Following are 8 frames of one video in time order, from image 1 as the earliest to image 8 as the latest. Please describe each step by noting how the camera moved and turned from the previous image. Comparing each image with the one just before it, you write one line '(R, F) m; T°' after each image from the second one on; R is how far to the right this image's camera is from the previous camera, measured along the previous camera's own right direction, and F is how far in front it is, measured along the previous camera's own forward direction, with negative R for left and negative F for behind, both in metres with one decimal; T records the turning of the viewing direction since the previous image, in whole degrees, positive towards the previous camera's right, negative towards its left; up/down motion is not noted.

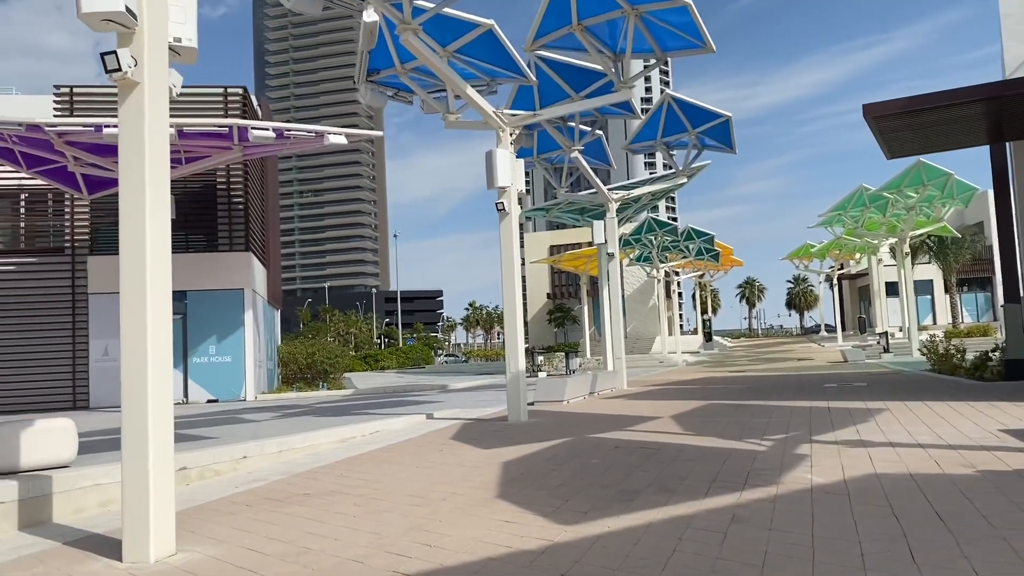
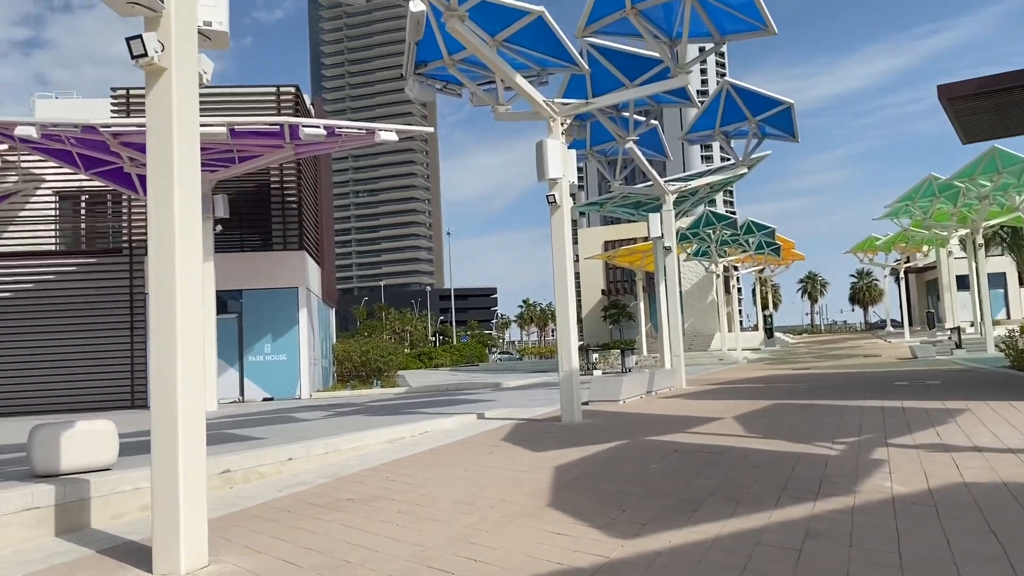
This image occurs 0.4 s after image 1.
(0.0, +0.4) m; -4°
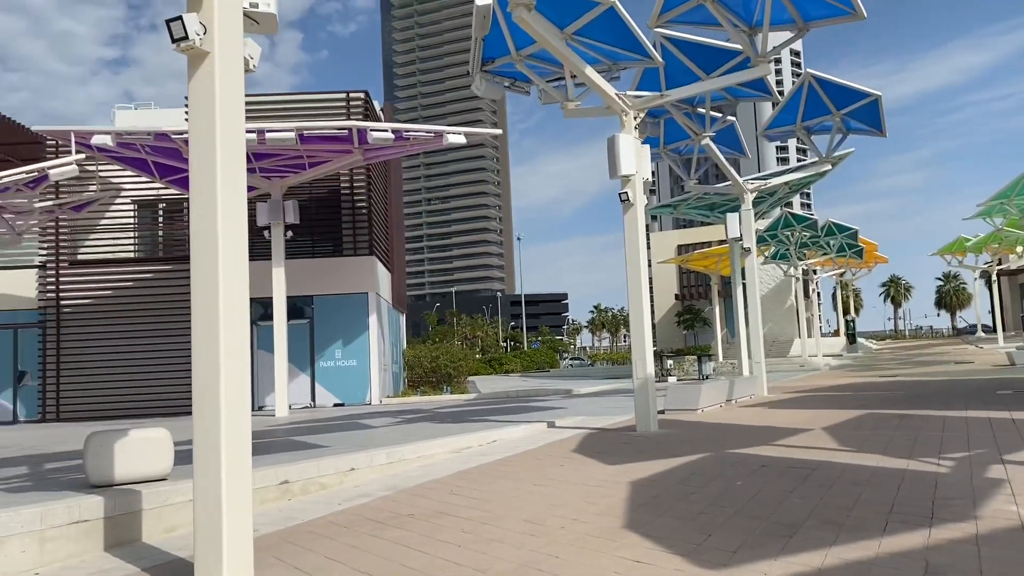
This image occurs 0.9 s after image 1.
(0.0, +0.5) m; -5°
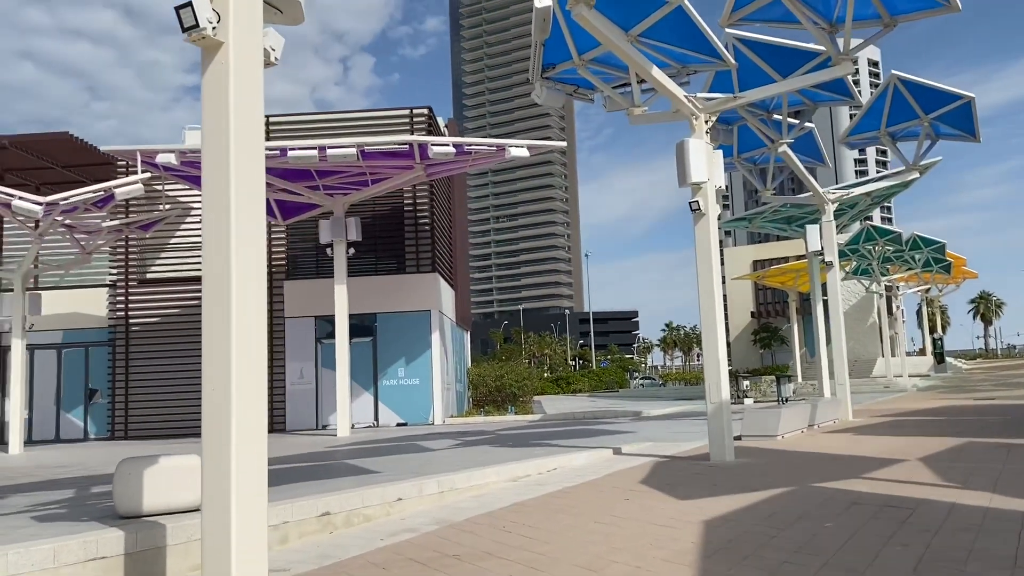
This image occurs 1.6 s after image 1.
(+0.1, +0.6) m; -5°
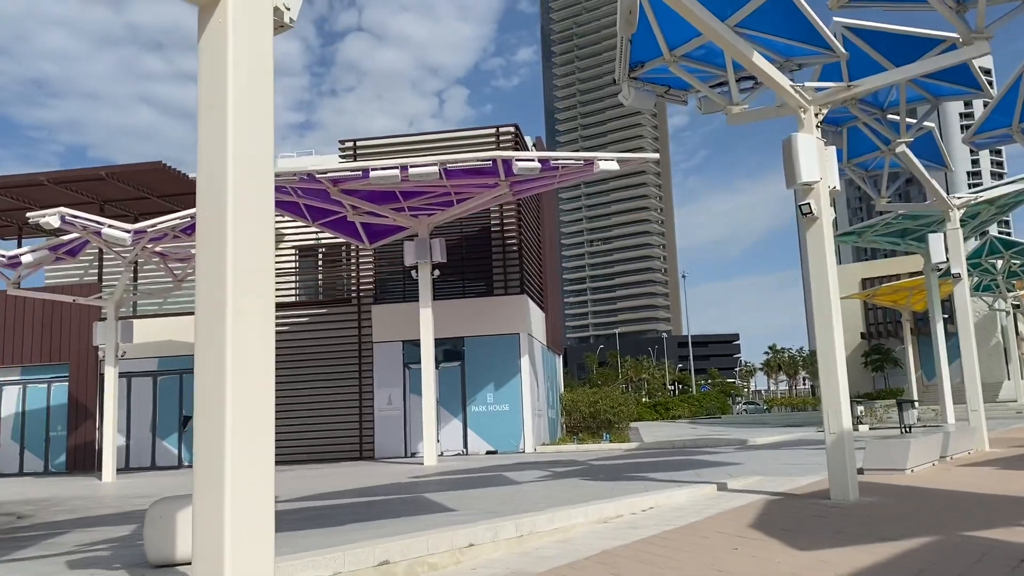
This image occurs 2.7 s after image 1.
(+0.1, +0.9) m; -6°
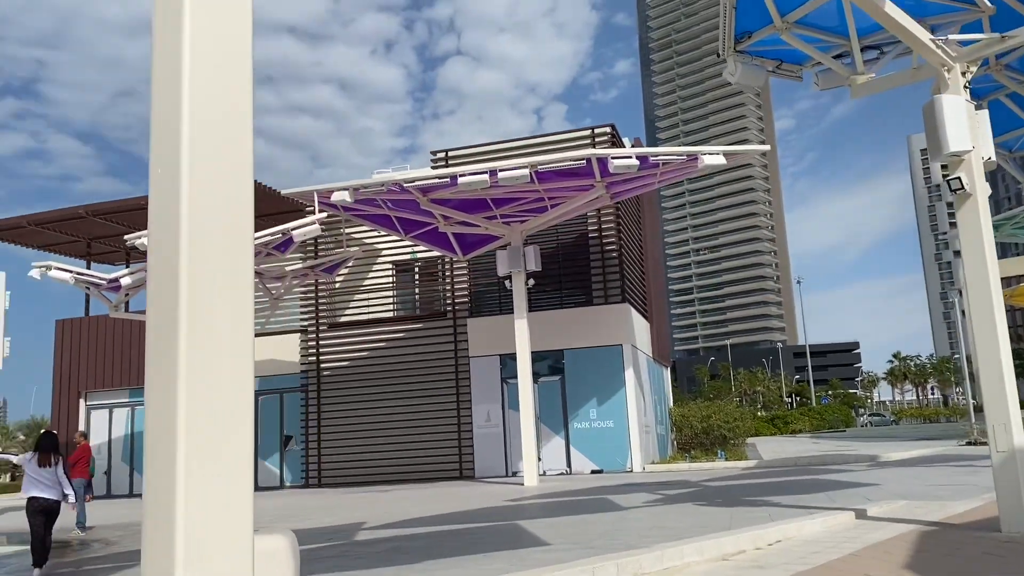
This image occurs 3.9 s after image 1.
(+0.1, +1.0) m; -7°
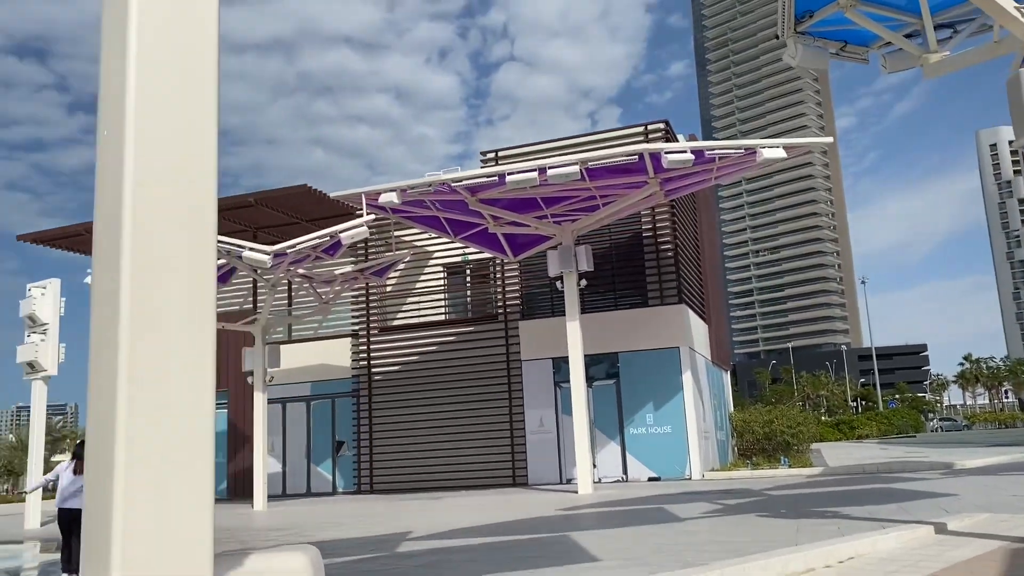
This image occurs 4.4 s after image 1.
(+0.1, +0.5) m; -4°
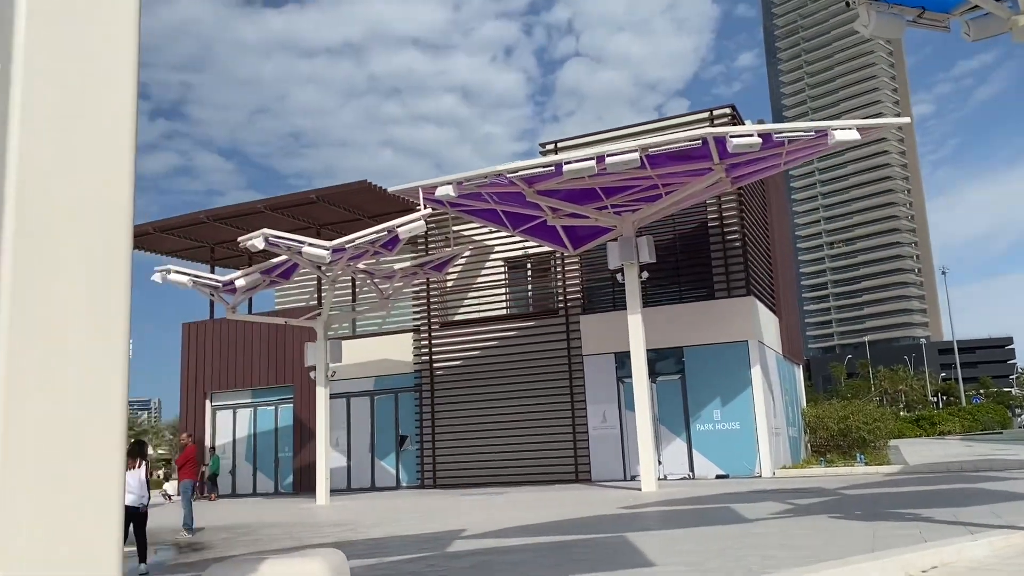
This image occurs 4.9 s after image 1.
(+0.1, +0.4) m; -4°
